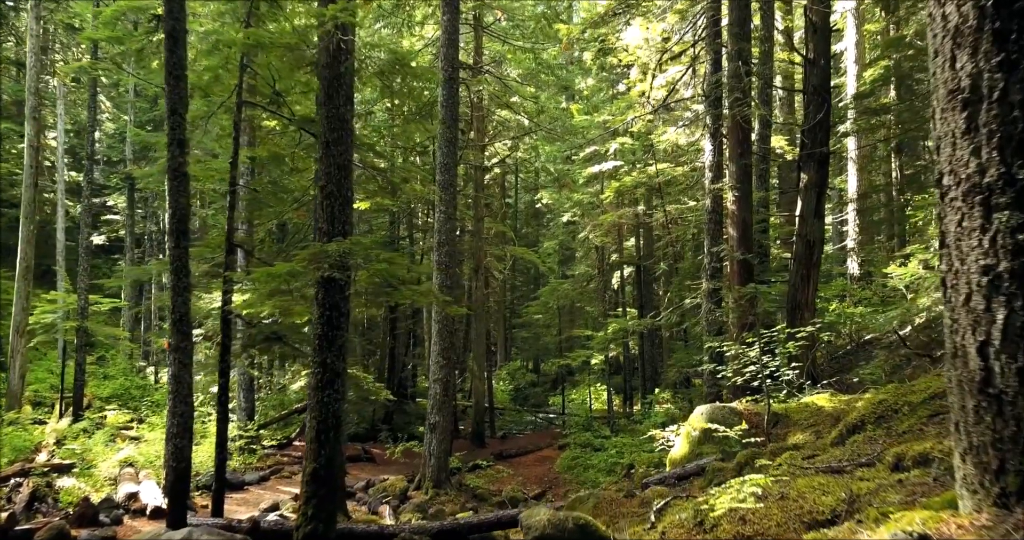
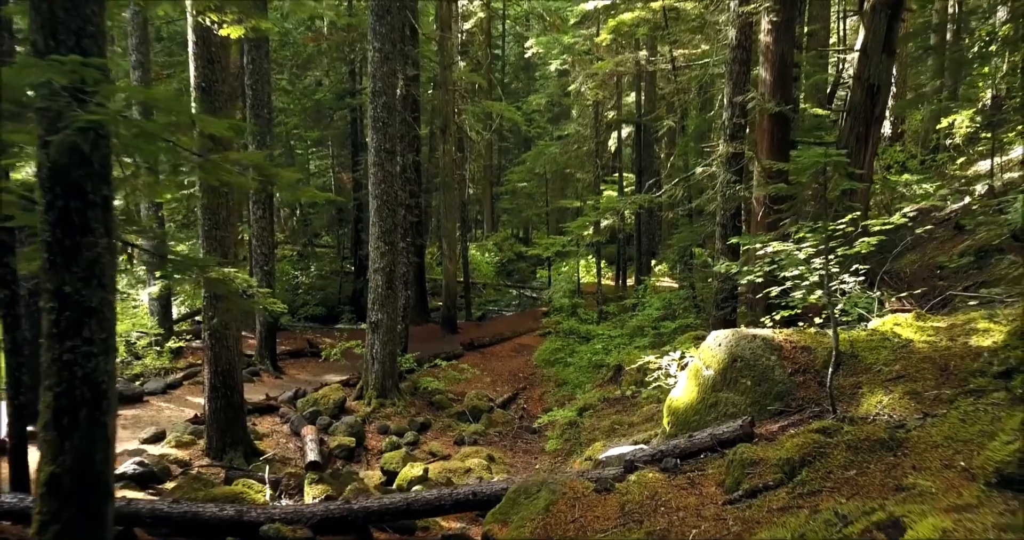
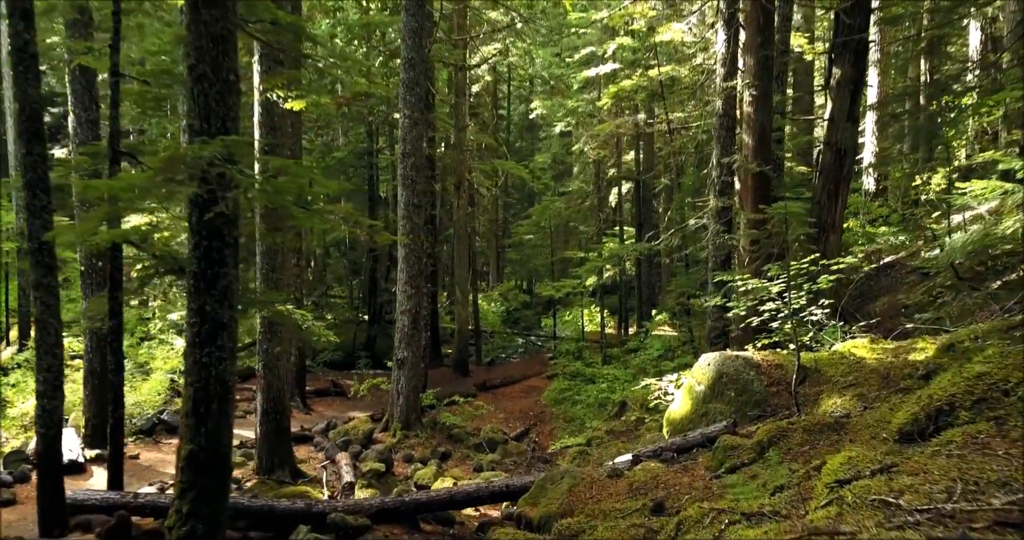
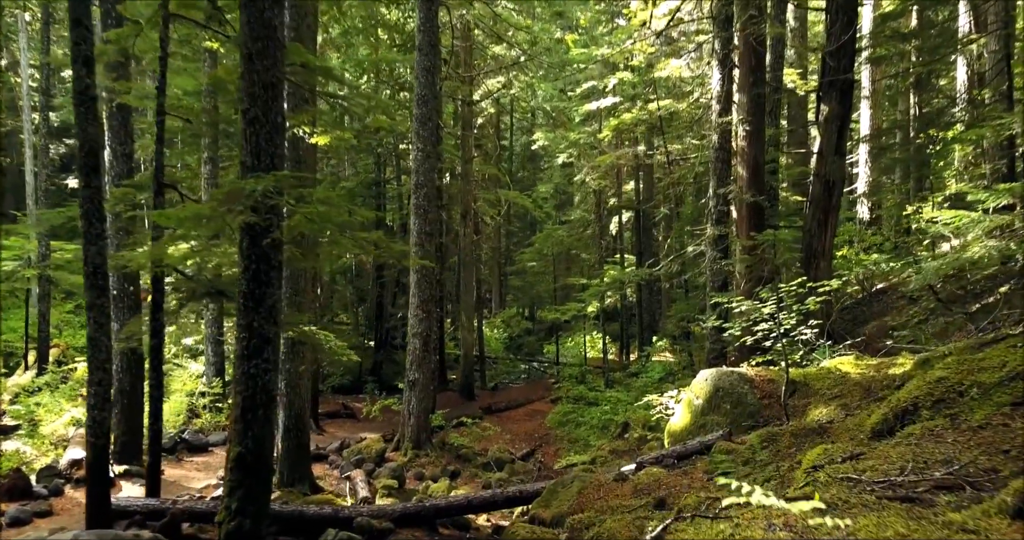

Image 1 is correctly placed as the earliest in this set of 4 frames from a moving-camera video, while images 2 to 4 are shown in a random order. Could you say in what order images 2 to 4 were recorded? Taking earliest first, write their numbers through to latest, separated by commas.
4, 3, 2
